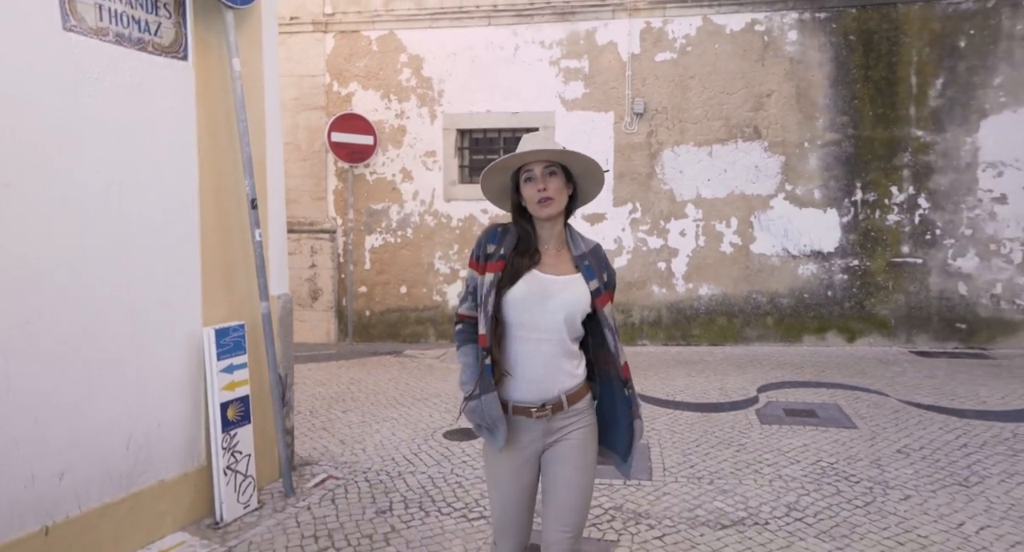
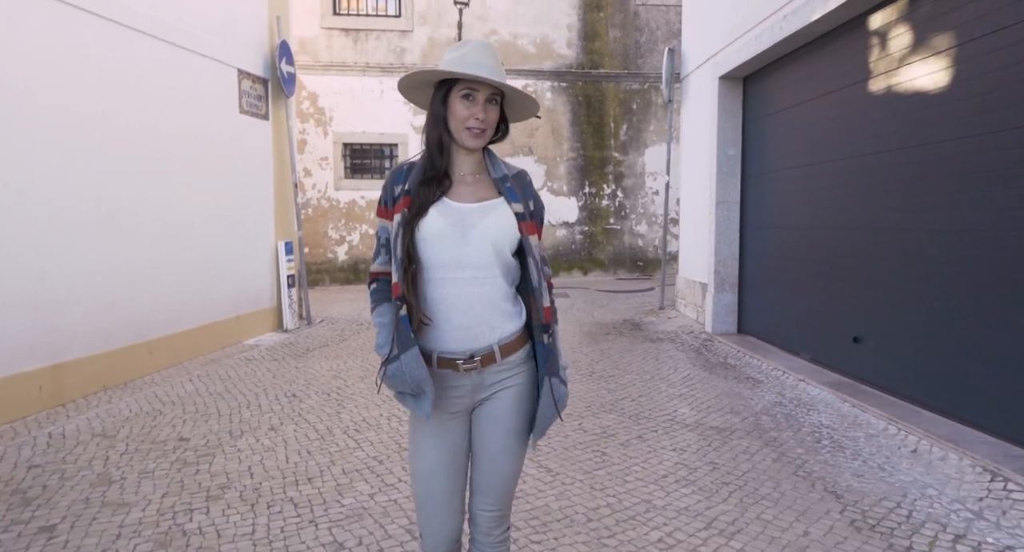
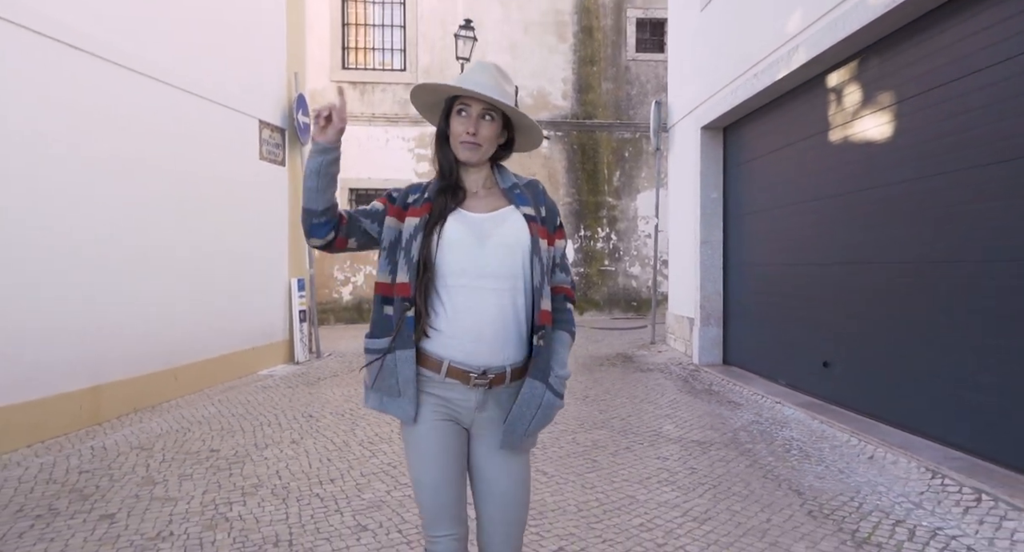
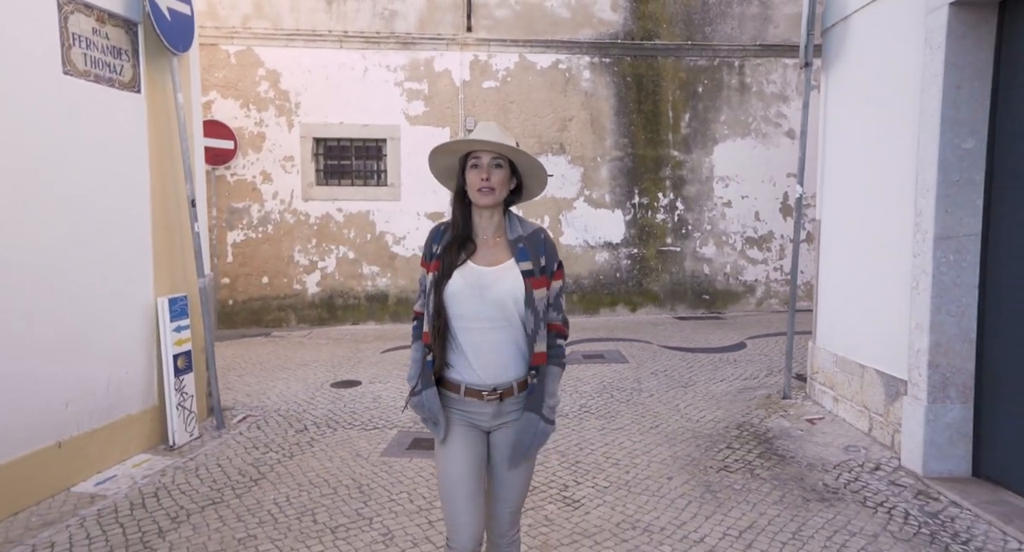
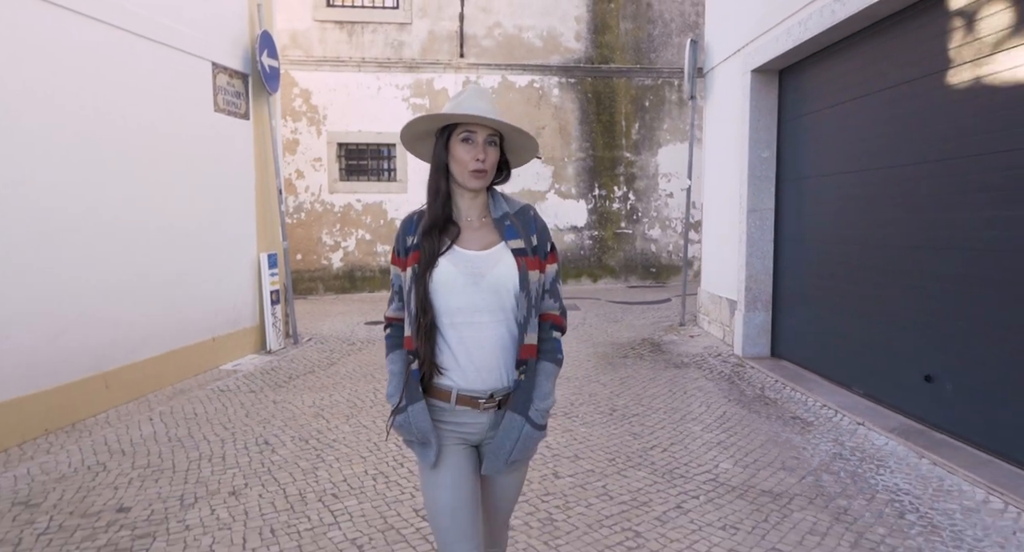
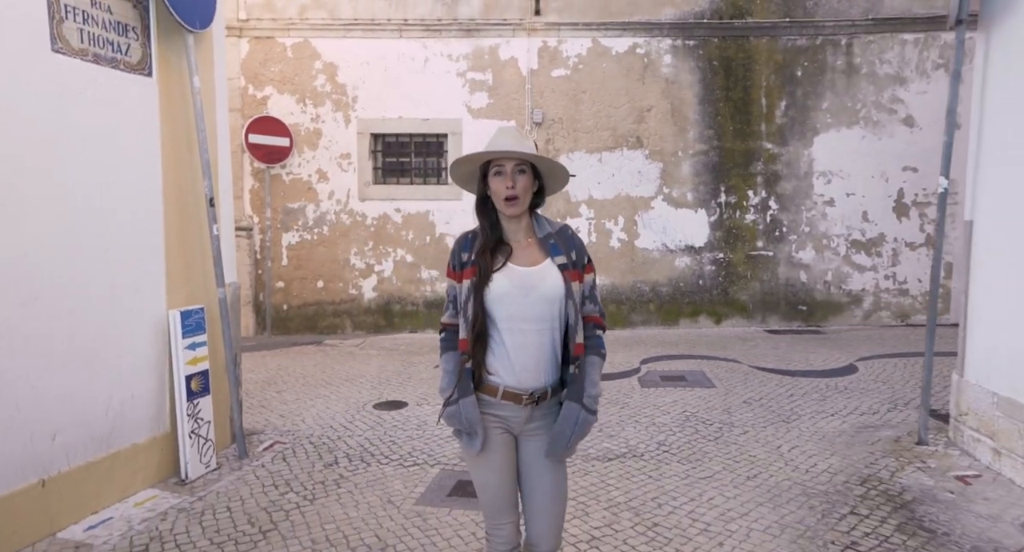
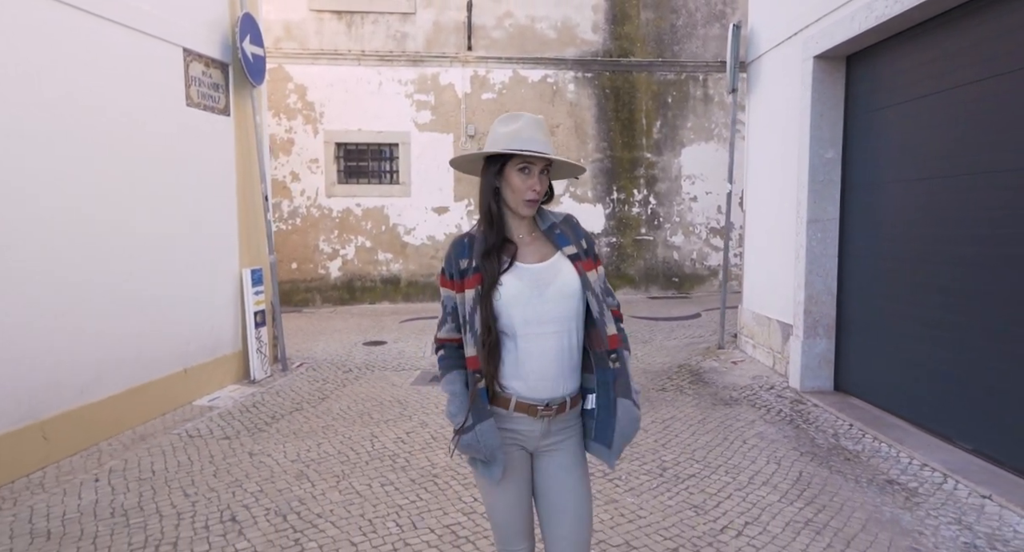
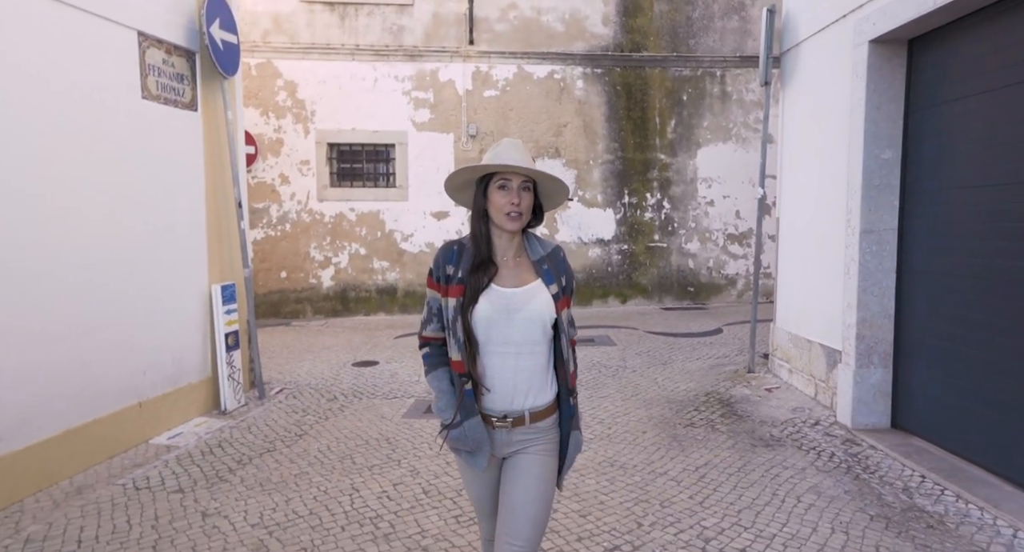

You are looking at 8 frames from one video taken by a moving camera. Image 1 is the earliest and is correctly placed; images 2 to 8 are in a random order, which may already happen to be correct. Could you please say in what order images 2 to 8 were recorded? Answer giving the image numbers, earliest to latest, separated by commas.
6, 4, 8, 7, 5, 2, 3
